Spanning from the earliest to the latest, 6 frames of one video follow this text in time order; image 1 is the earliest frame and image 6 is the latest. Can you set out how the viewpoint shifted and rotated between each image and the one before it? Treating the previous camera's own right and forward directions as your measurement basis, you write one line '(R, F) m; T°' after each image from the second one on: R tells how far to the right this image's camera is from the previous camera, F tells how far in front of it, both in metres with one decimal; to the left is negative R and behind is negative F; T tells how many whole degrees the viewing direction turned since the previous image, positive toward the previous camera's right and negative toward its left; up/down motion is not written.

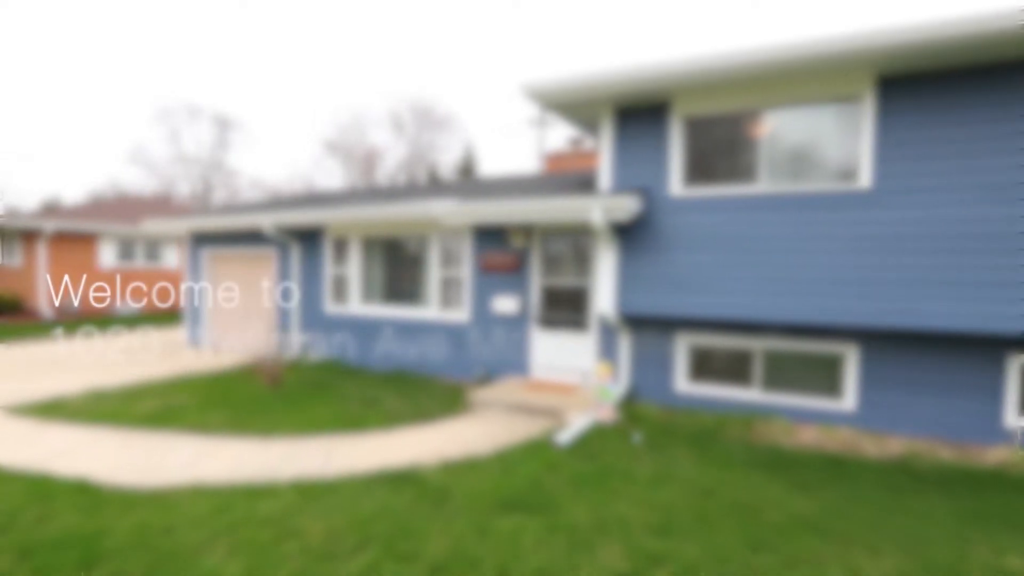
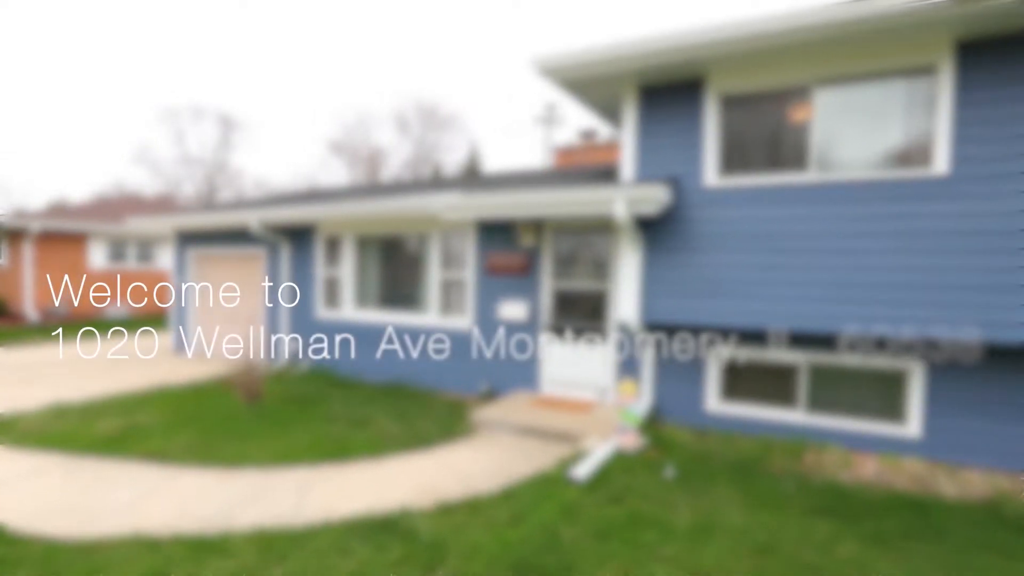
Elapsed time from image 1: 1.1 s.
(0.0, +0.7) m; -1°
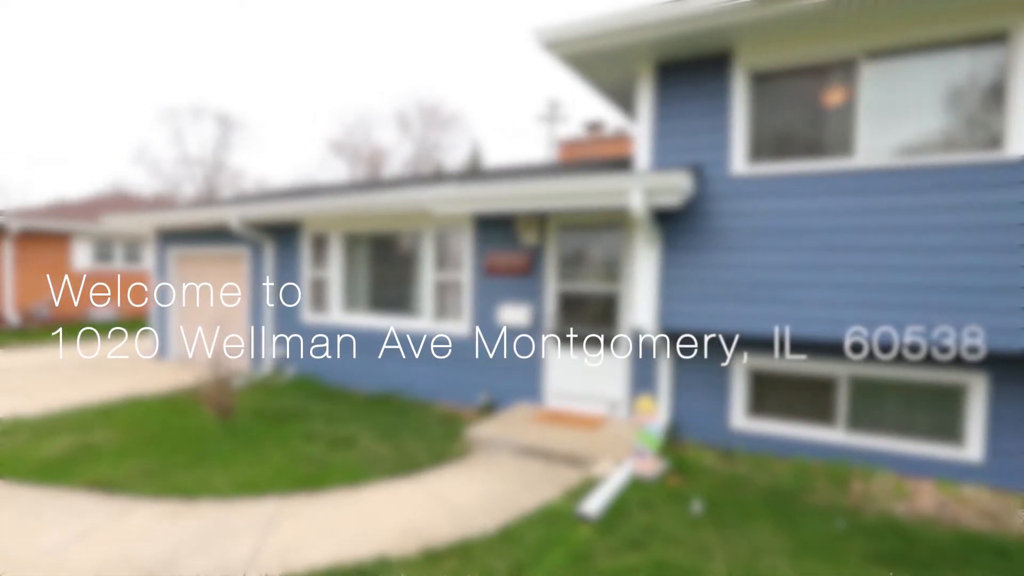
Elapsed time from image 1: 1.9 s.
(0.0, +0.5) m; 0°
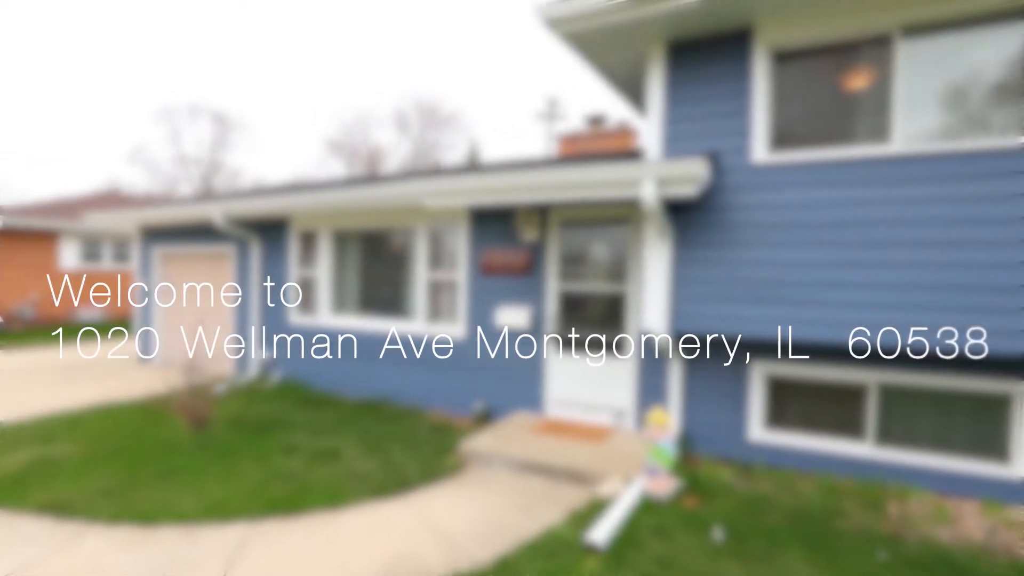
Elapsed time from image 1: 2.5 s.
(0.0, +0.4) m; 0°
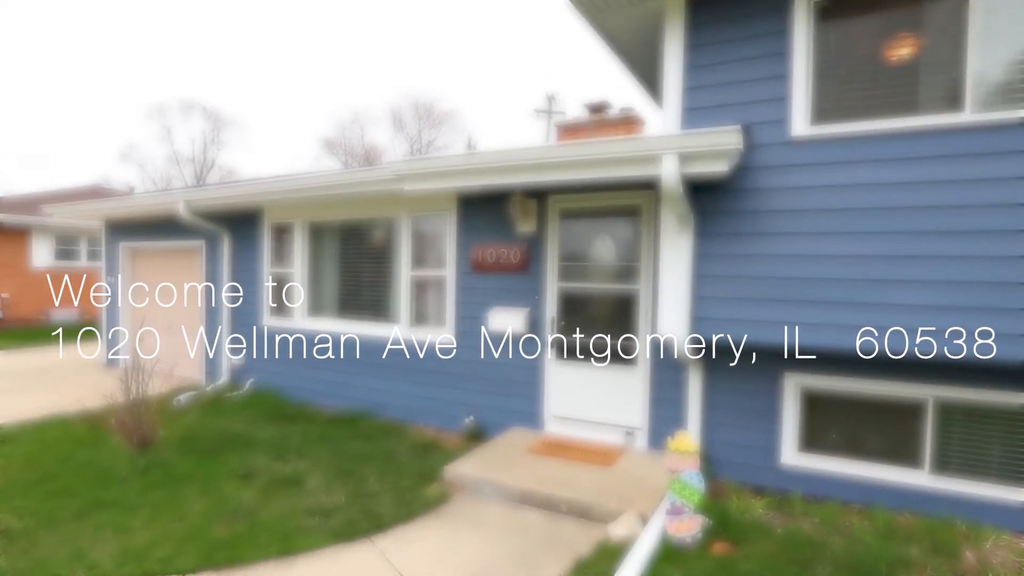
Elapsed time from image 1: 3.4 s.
(+0.1, +0.6) m; 0°
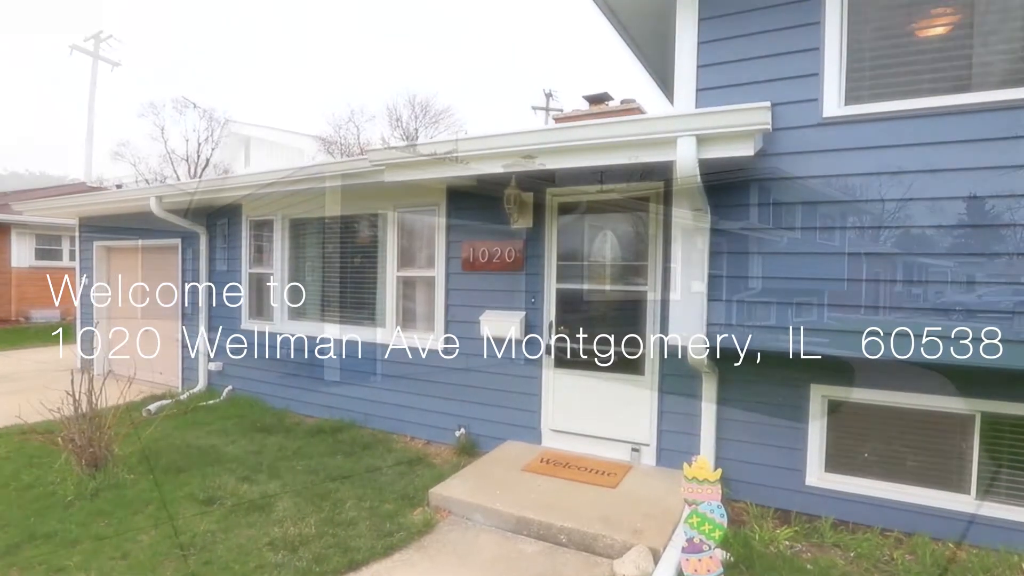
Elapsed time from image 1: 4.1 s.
(0.0, +0.4) m; 0°
